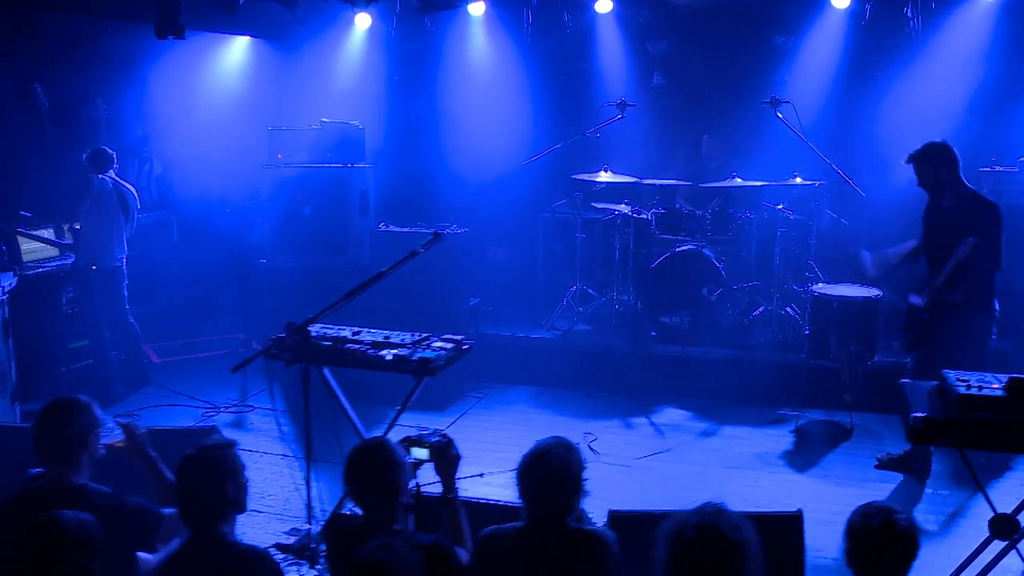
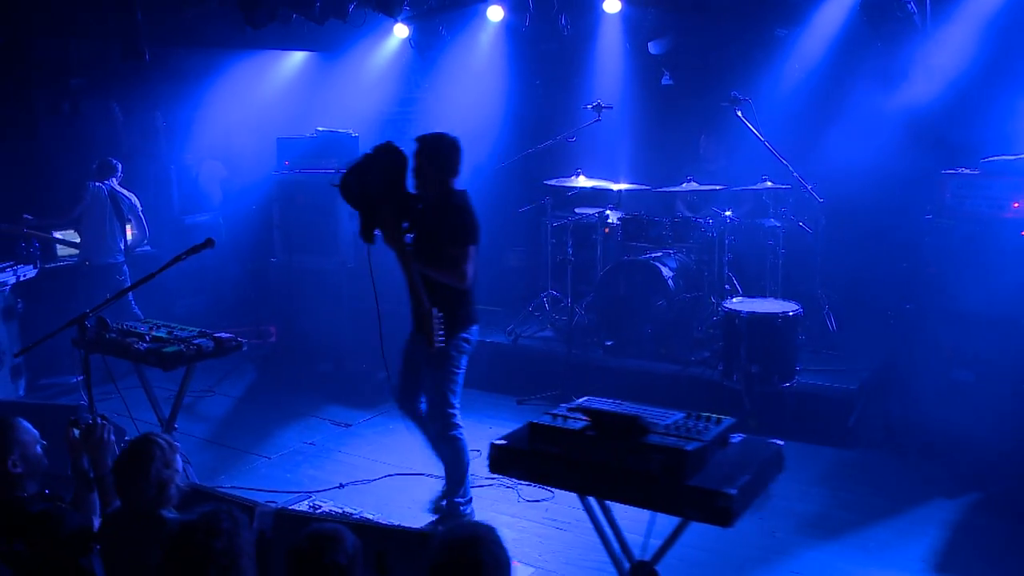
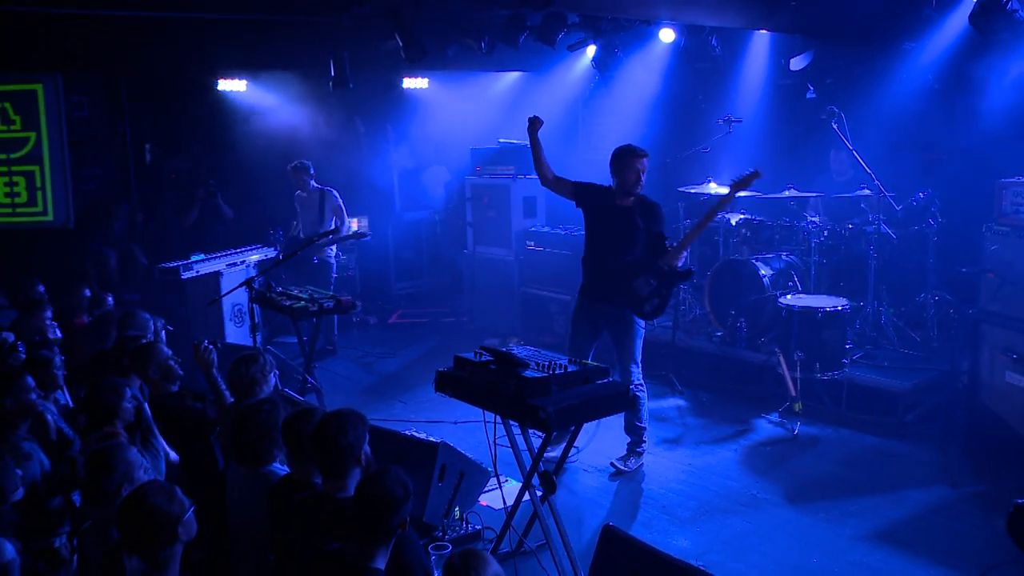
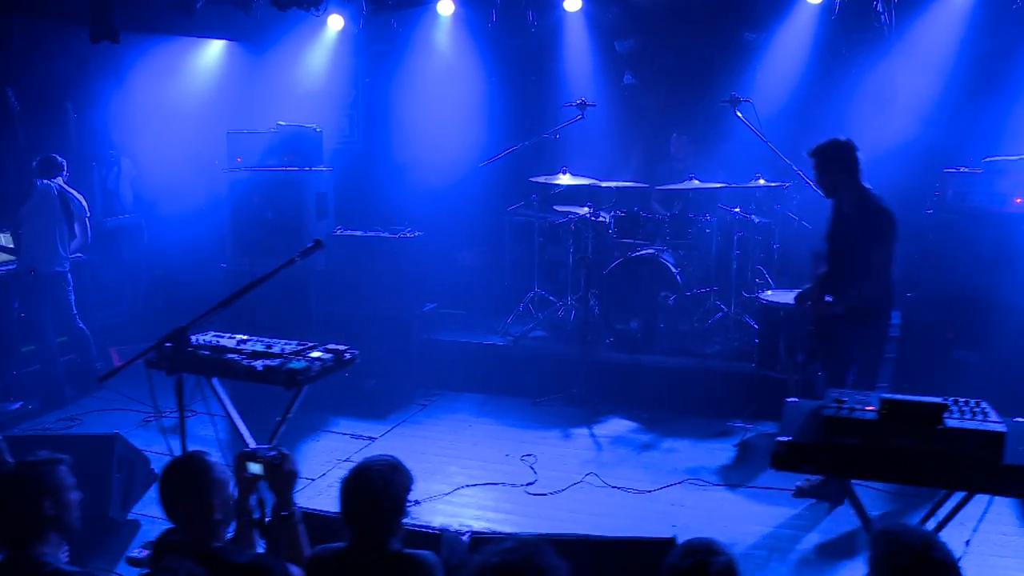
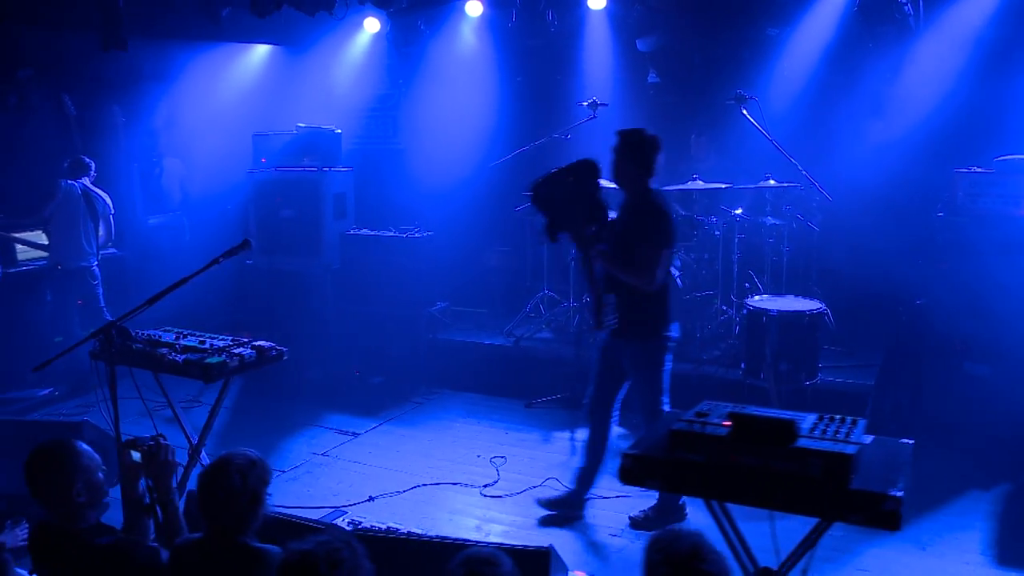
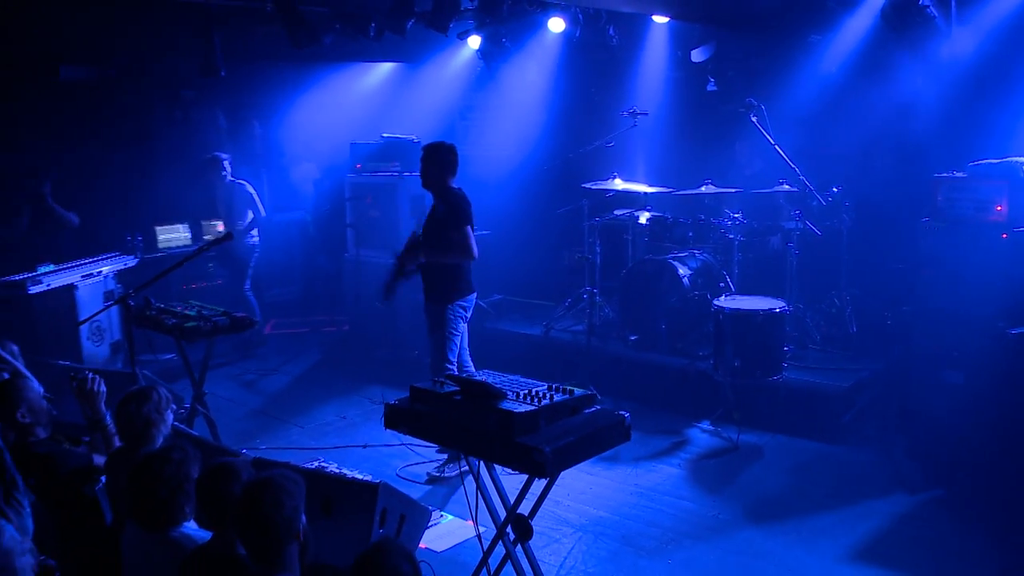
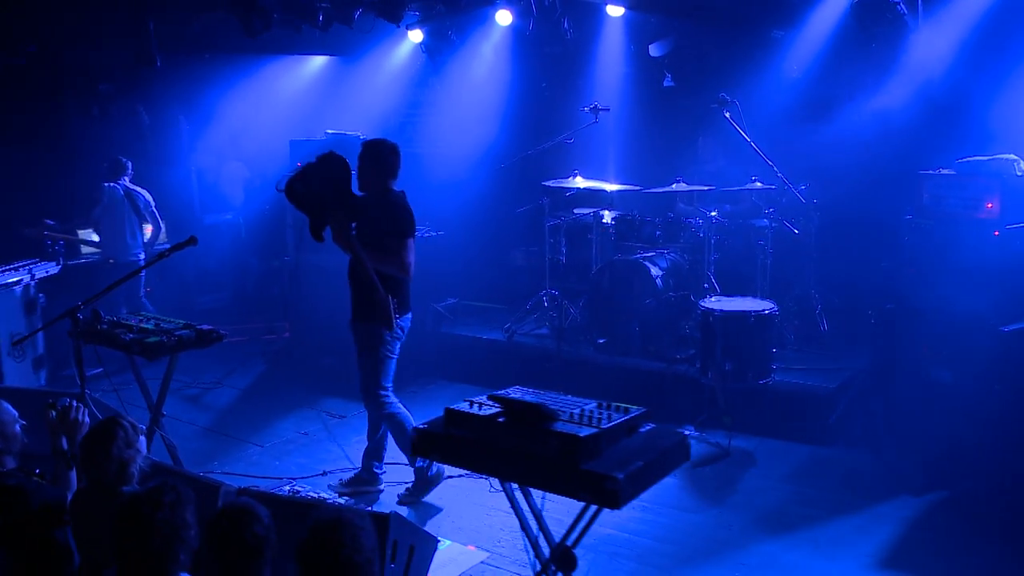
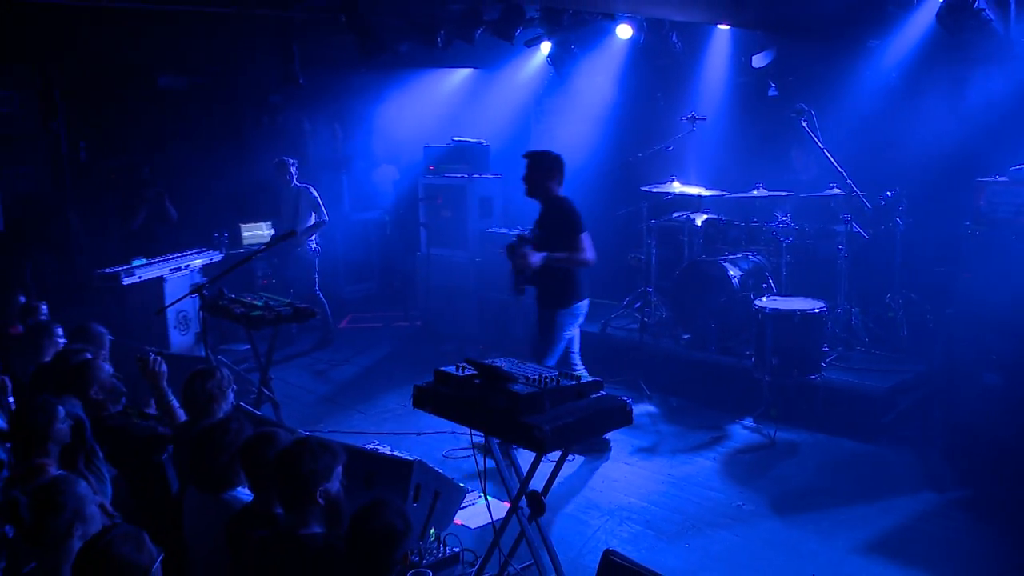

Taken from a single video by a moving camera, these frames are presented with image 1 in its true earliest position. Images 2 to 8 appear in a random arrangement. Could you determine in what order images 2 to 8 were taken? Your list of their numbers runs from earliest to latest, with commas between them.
4, 5, 2, 7, 6, 8, 3
